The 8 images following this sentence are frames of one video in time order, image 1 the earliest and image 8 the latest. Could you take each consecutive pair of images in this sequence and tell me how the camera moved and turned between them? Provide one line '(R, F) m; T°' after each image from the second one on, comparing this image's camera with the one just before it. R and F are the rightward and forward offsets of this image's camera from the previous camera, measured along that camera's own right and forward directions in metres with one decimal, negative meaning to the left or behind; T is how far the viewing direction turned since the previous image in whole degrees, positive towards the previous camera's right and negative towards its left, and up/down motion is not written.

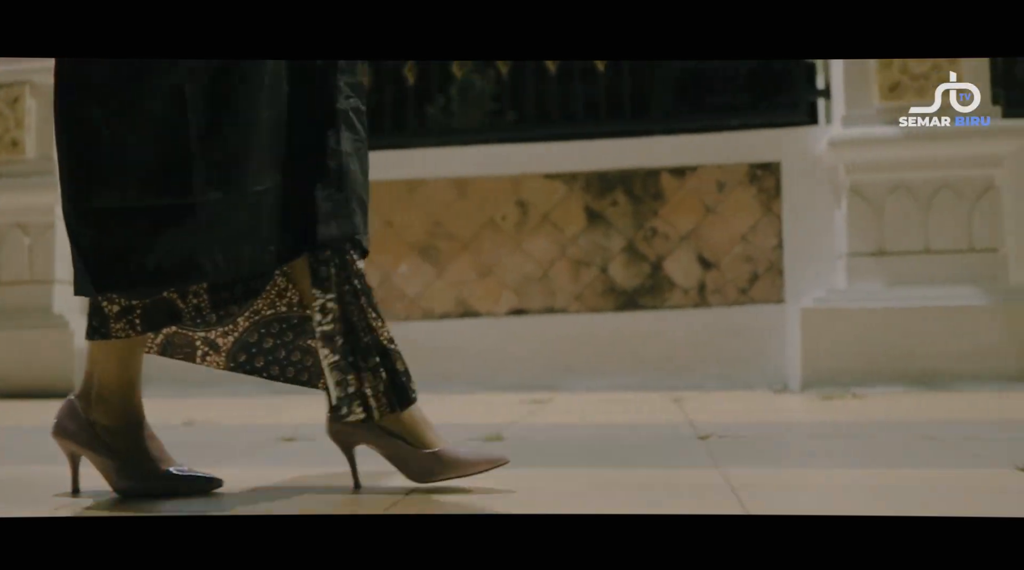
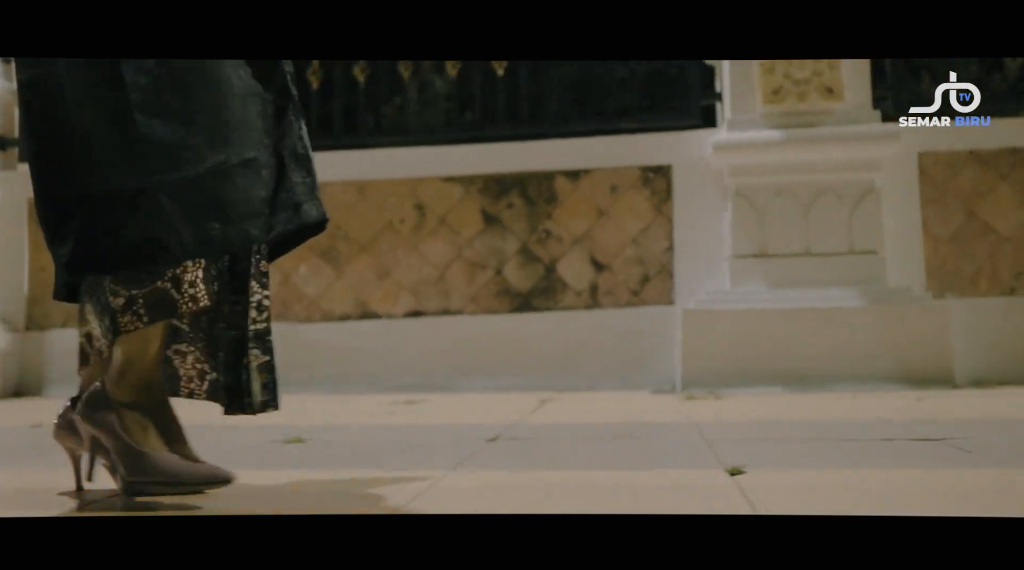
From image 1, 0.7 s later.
(+0.3, -0.1) m; 0°
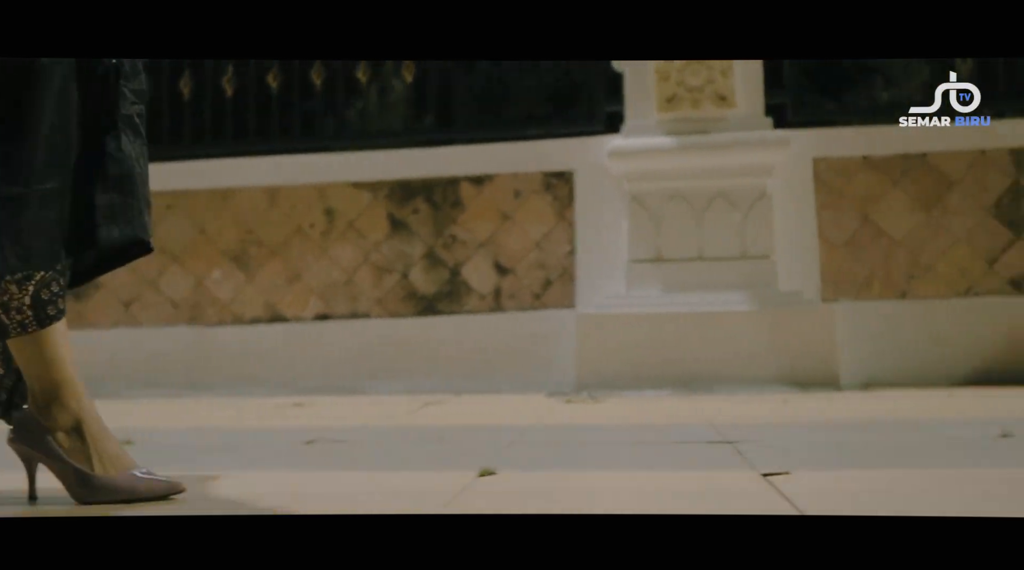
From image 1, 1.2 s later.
(+0.3, -0.1) m; 0°
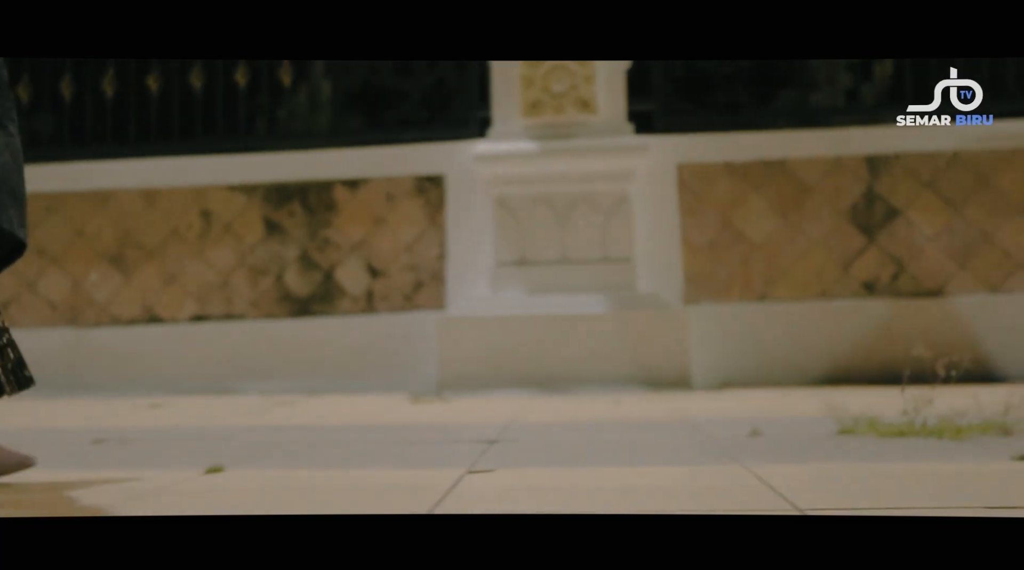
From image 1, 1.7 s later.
(+0.3, -0.1) m; +2°
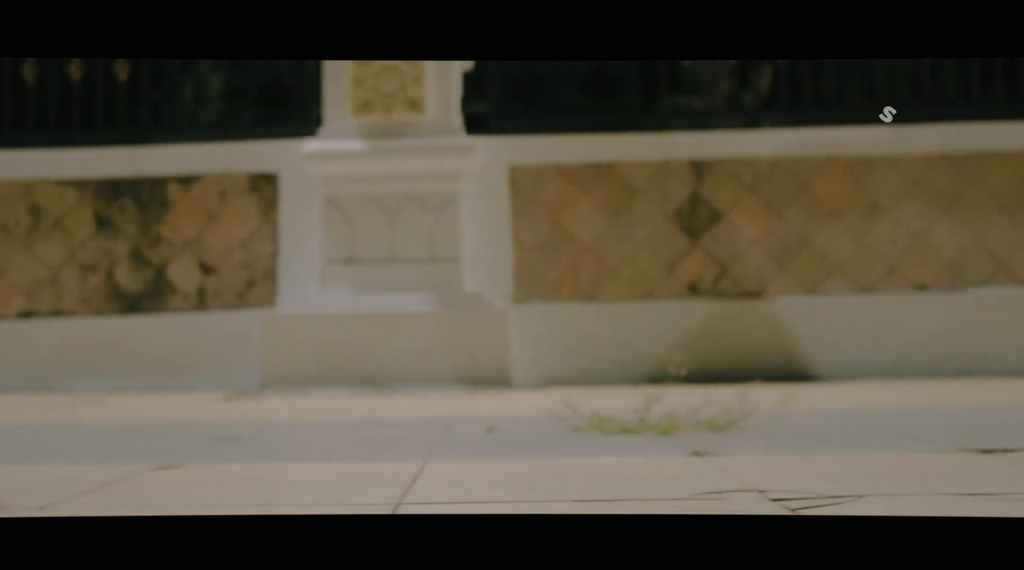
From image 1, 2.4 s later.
(+0.3, 0.0) m; +4°
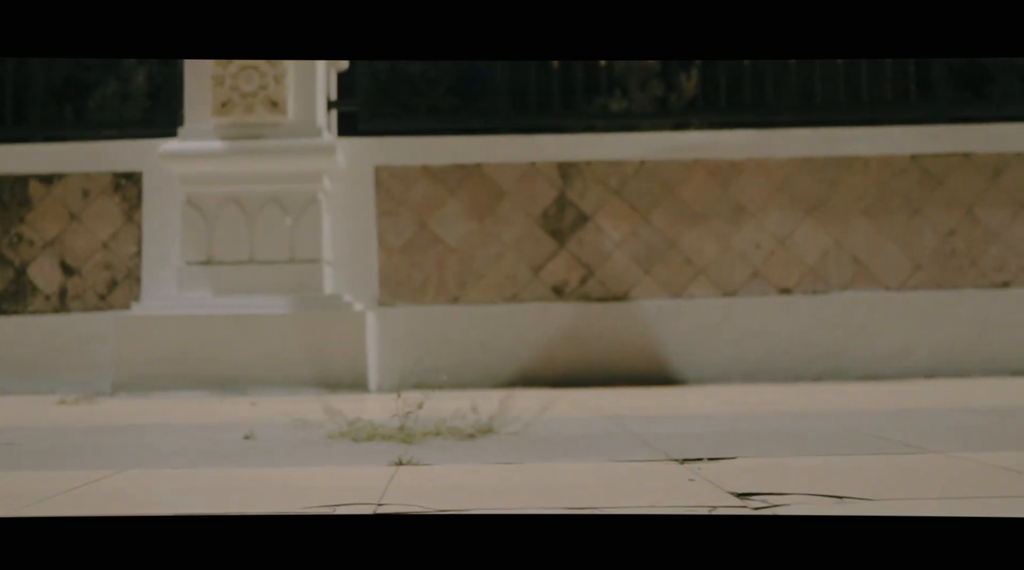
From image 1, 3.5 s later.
(+0.4, 0.0) m; +1°
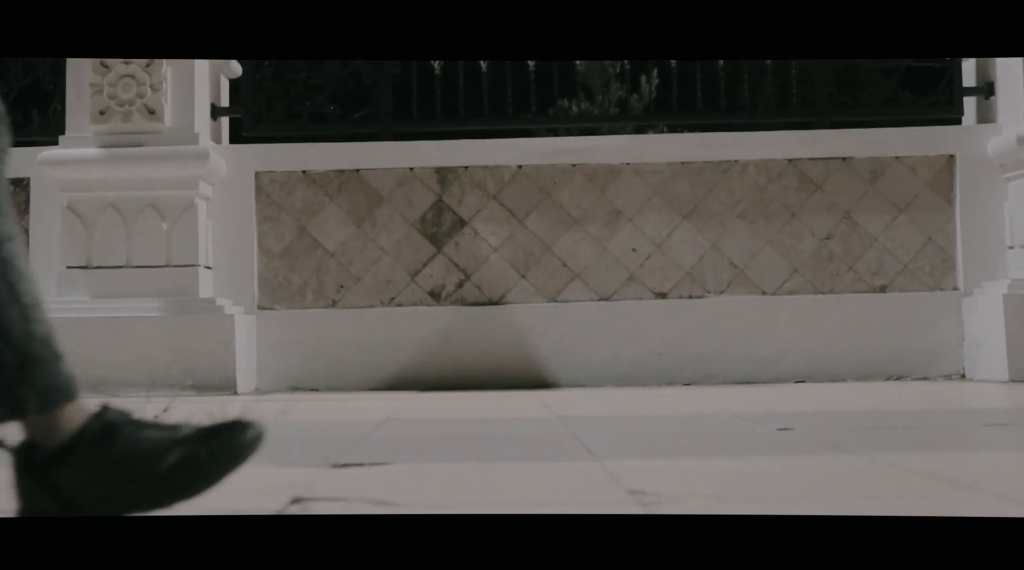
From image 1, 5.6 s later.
(+0.5, 0.0) m; -1°
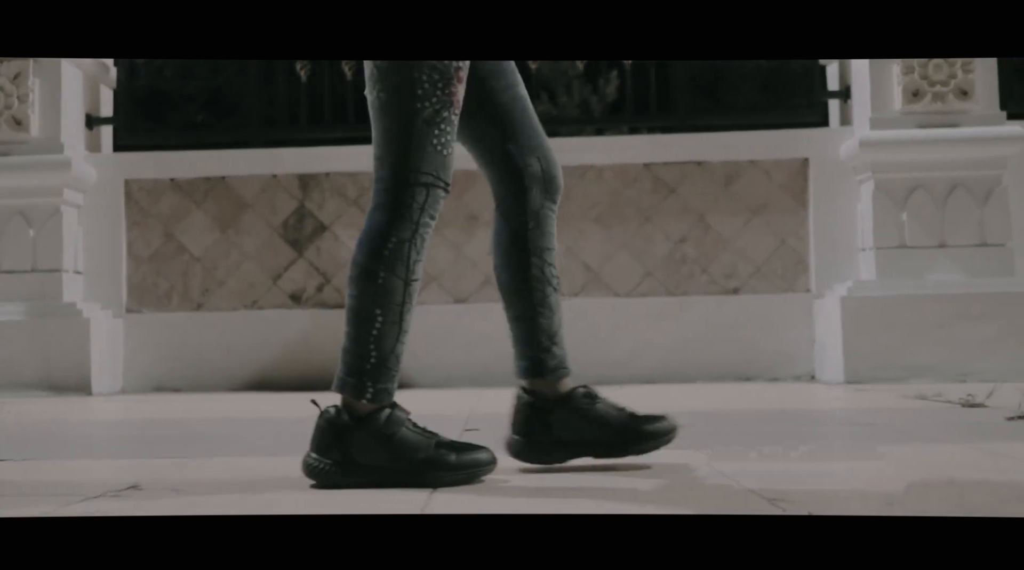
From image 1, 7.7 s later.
(+0.6, -0.1) m; -2°
